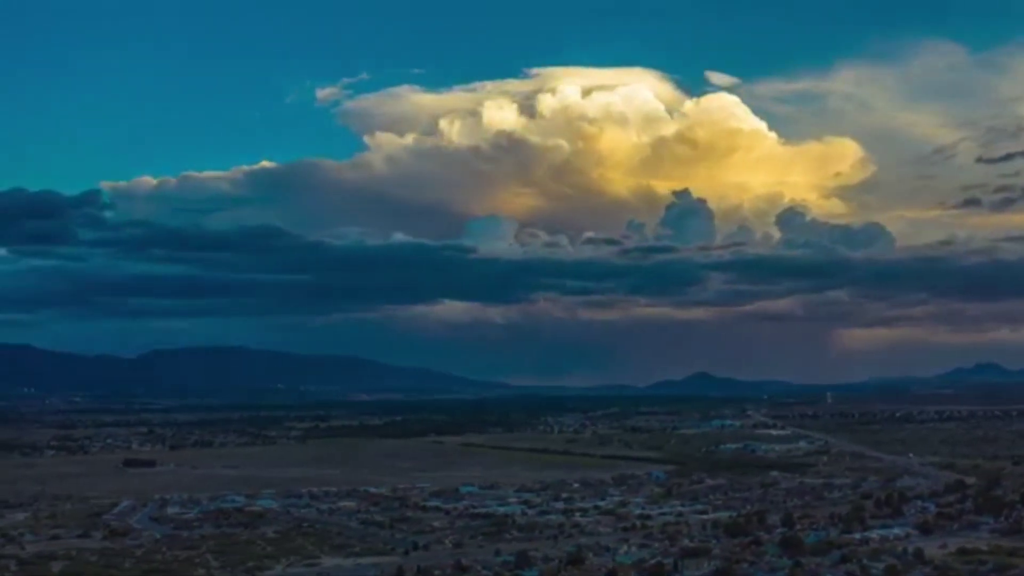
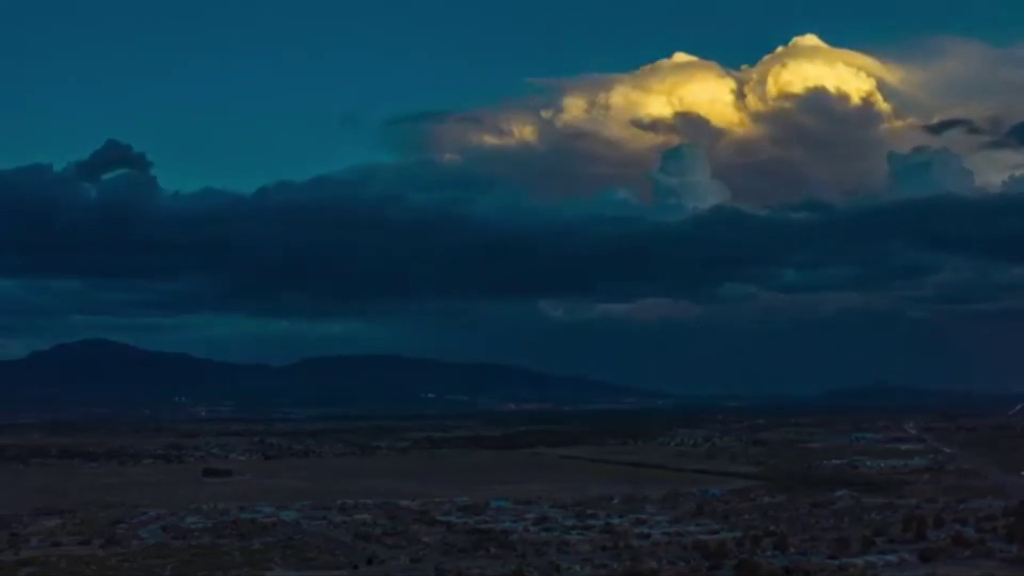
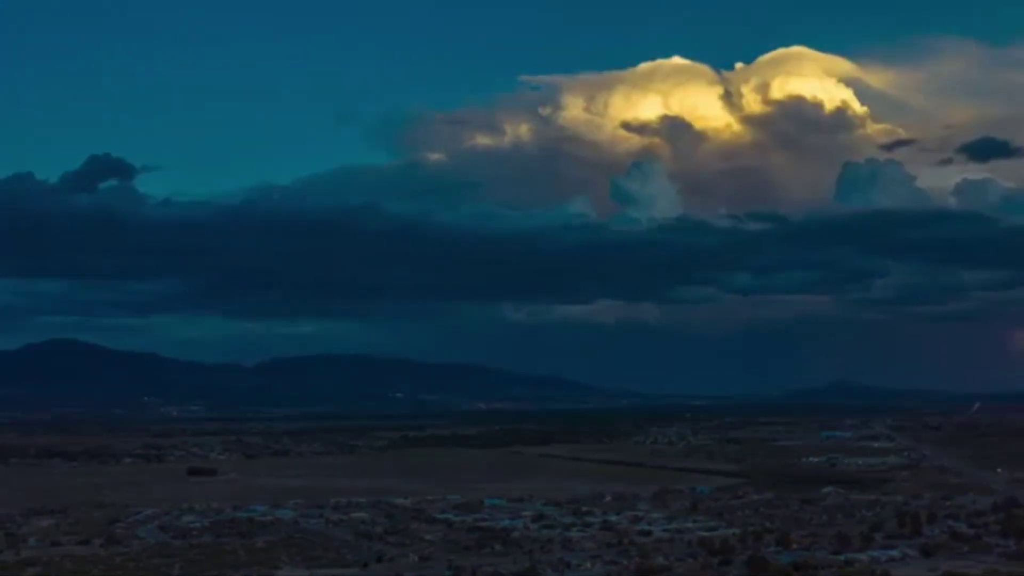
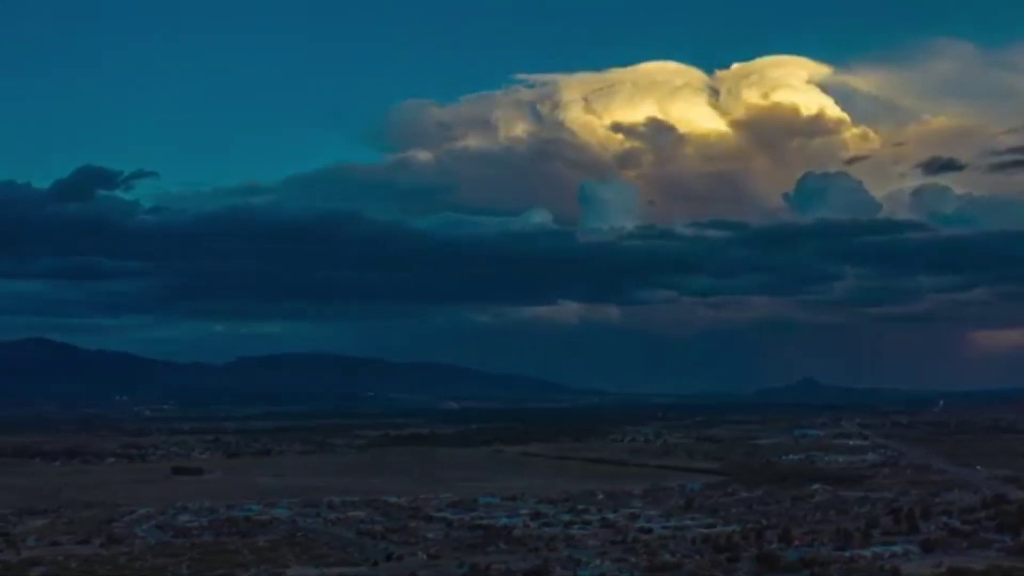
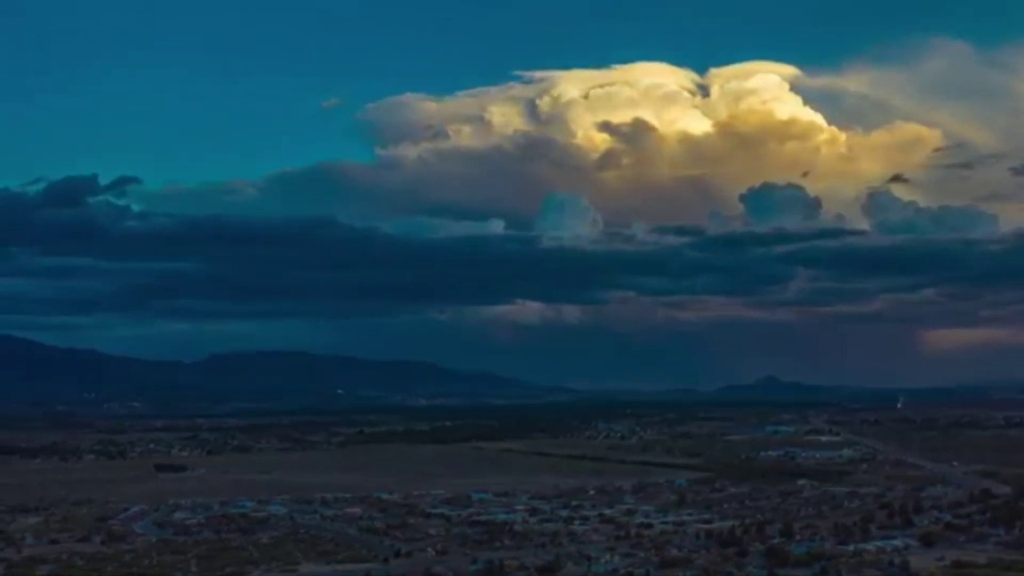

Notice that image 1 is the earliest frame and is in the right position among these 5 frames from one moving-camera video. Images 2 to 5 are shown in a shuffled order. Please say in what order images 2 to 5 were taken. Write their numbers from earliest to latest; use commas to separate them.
5, 4, 3, 2
